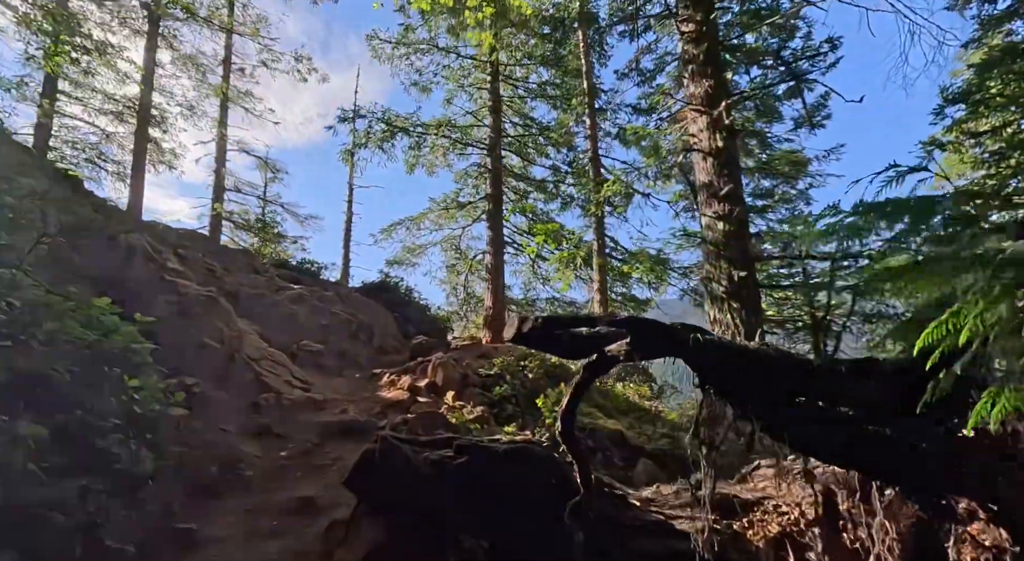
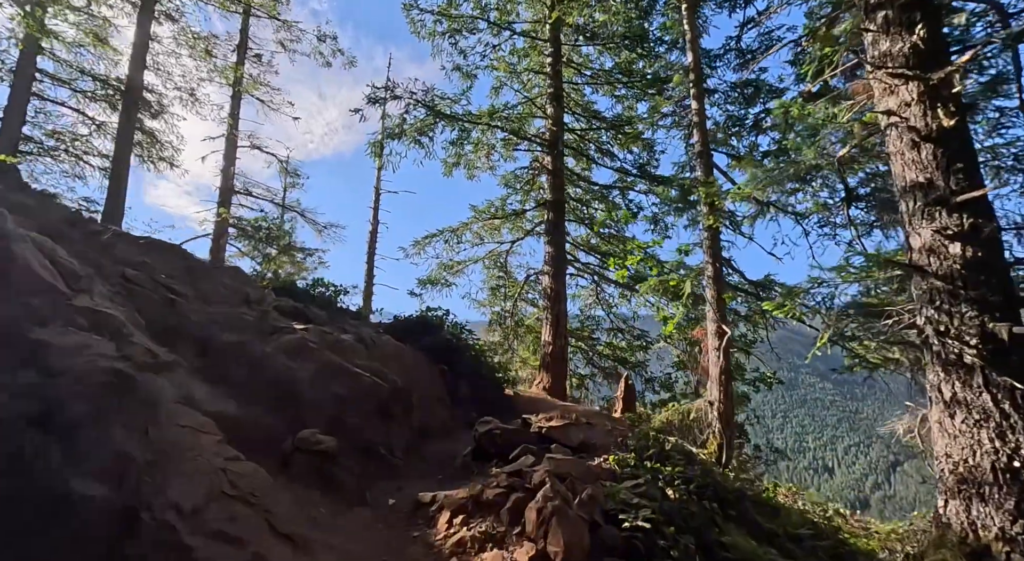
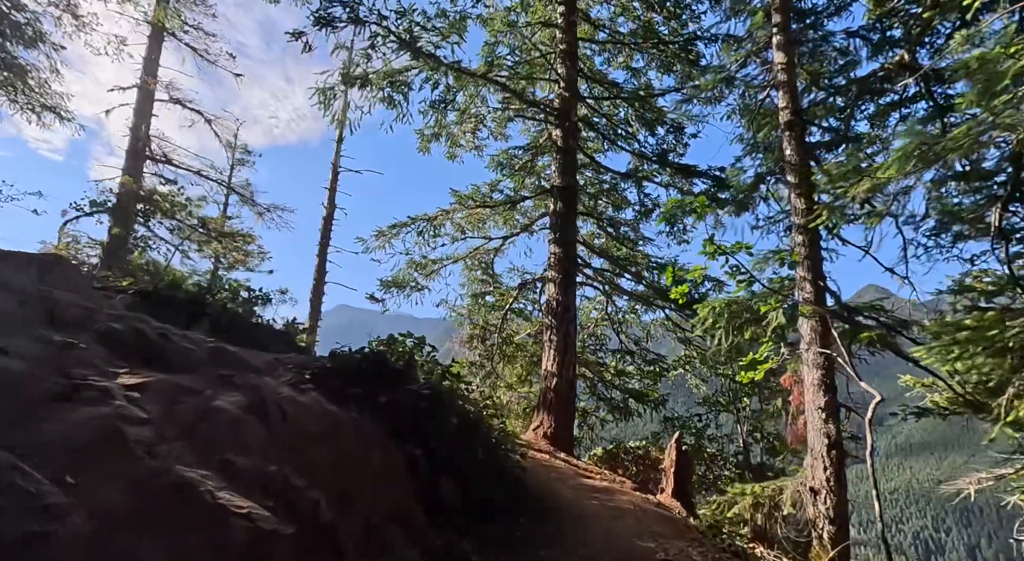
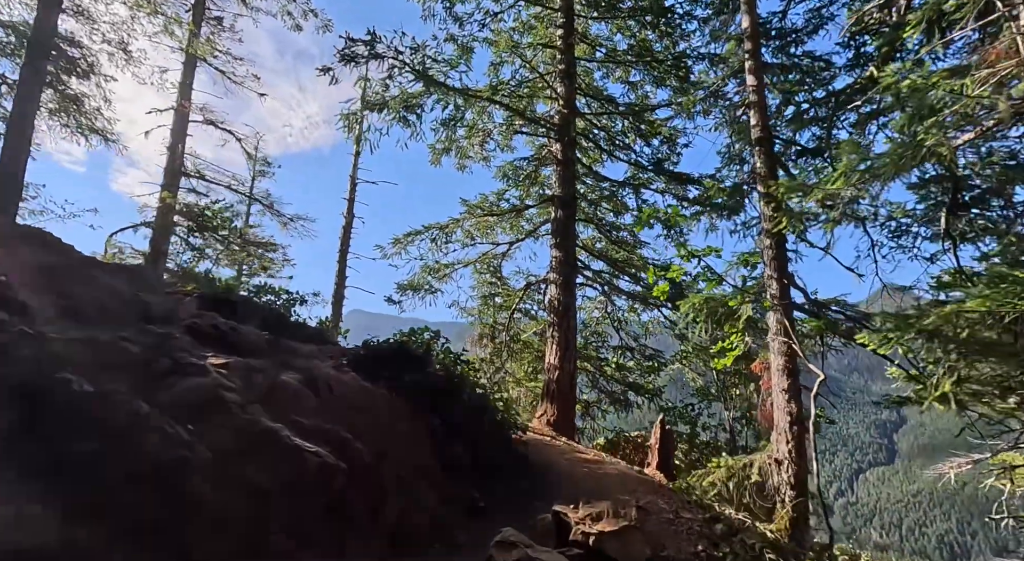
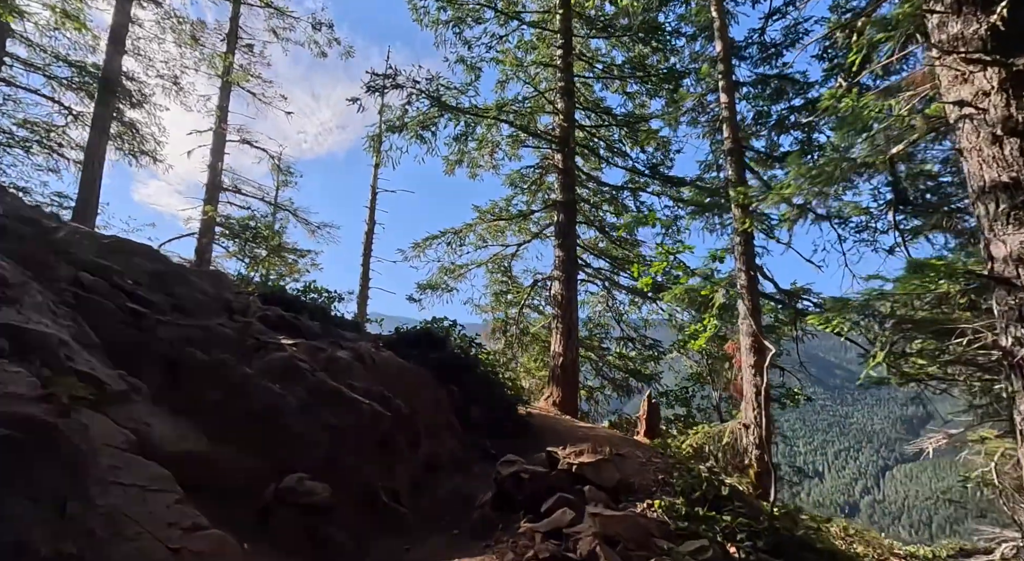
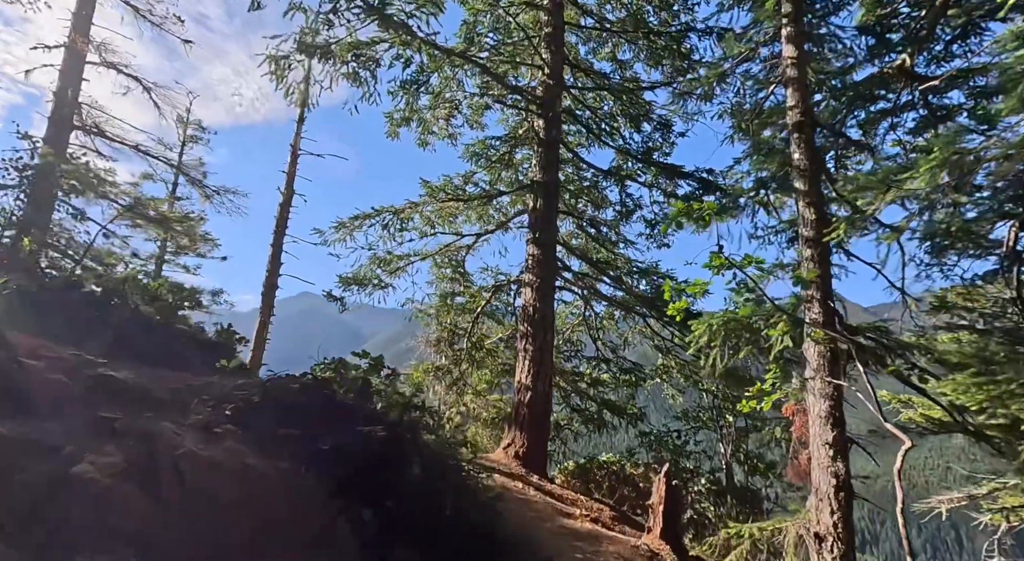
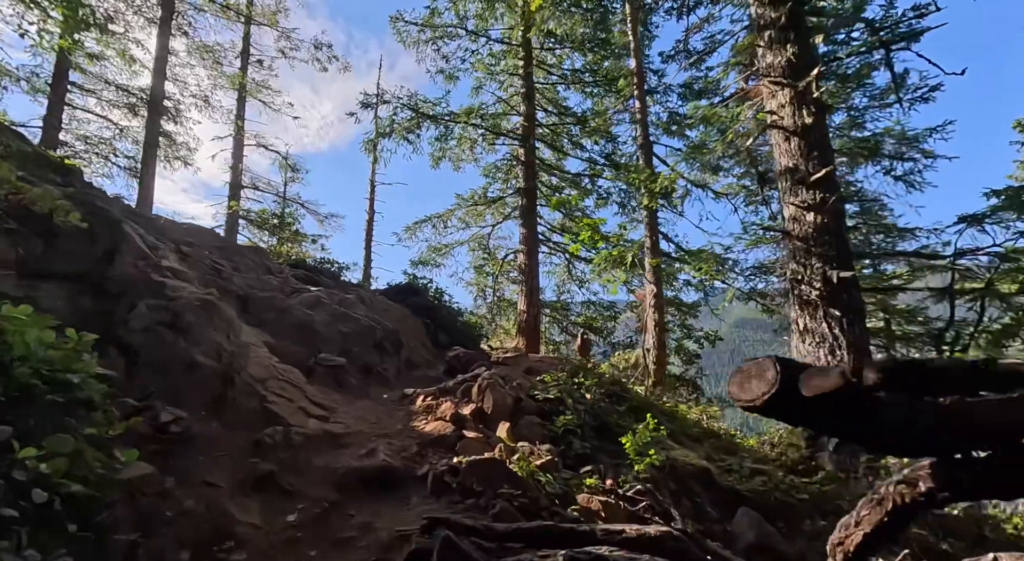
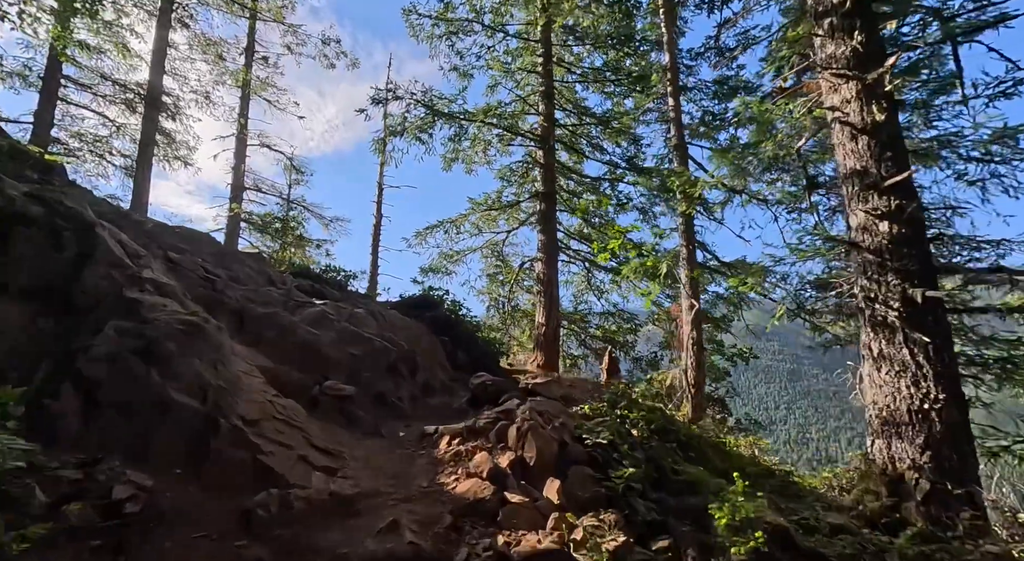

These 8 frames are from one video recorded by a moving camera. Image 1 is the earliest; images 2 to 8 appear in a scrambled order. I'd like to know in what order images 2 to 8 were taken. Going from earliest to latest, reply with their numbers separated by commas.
7, 8, 2, 5, 4, 3, 6
